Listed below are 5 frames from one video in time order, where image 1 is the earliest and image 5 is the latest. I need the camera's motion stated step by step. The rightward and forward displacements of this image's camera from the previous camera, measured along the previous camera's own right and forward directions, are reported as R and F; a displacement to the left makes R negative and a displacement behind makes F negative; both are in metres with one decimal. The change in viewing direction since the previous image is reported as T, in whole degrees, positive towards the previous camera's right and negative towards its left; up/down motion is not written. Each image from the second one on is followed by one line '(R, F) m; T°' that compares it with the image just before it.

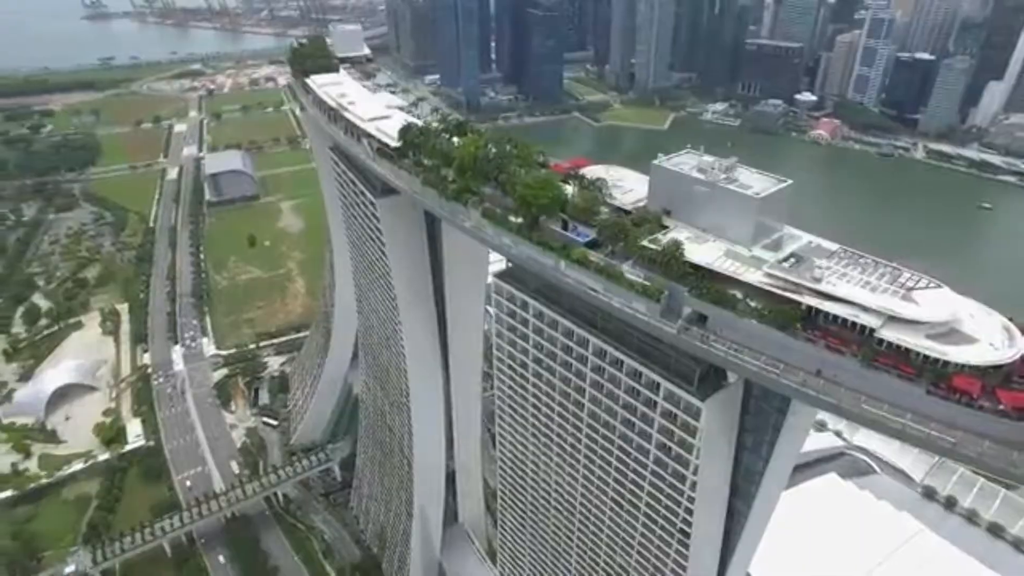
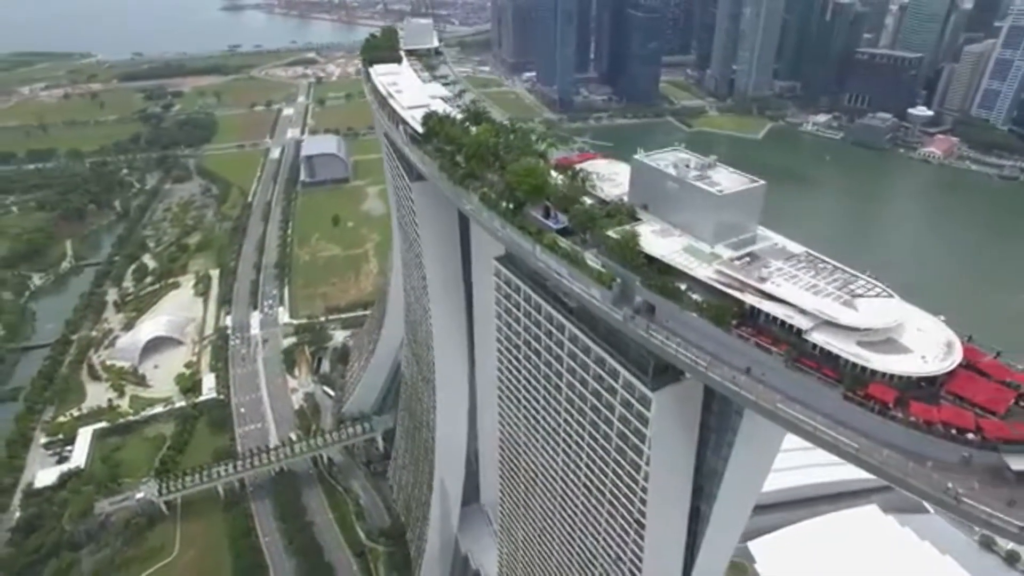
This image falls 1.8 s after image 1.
(+4.3, -0.9) m; -8°
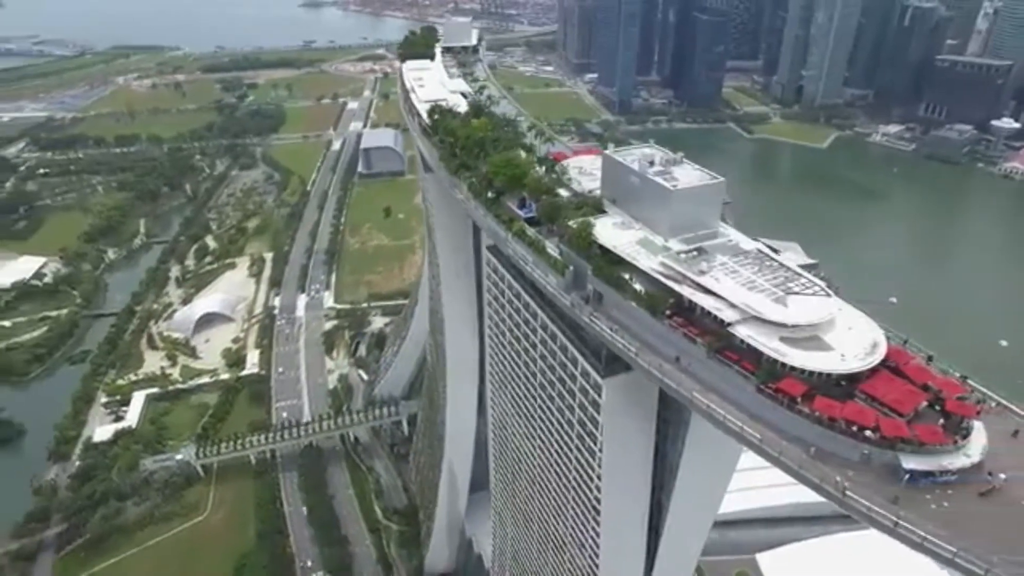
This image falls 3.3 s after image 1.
(+3.5, -0.9) m; -6°
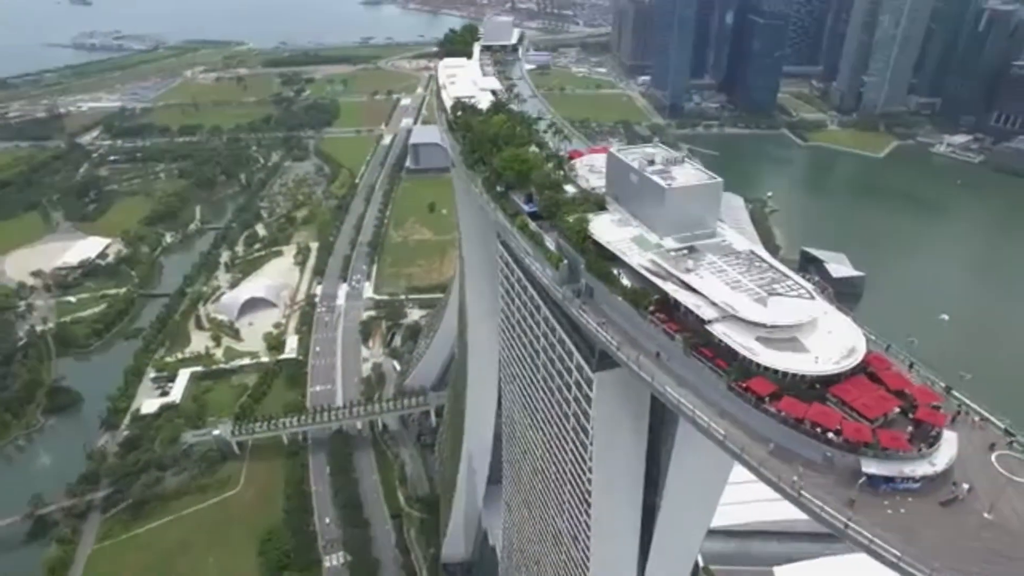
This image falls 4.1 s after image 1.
(+1.8, -0.5) m; -4°
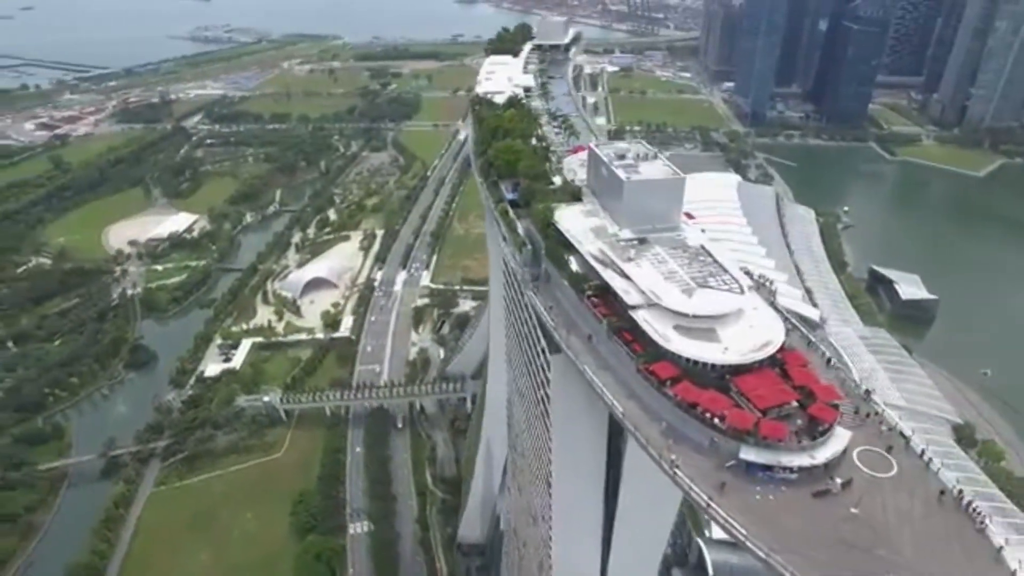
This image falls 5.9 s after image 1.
(+4.1, -1.0) m; -7°
